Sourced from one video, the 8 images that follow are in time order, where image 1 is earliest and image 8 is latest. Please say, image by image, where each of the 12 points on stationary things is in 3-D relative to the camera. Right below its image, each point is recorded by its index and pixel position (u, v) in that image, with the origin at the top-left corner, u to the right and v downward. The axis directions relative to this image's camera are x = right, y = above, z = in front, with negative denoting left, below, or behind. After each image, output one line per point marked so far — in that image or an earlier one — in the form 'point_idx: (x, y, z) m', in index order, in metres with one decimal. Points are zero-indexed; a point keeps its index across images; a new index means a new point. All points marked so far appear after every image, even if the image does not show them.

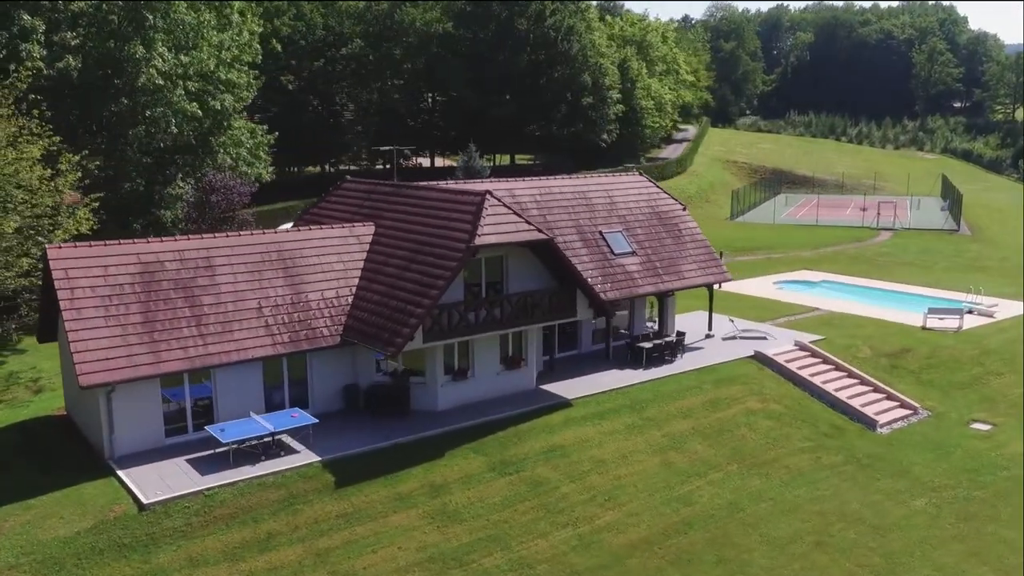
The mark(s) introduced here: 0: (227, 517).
0: (-5.8, -4.6, +17.8) m
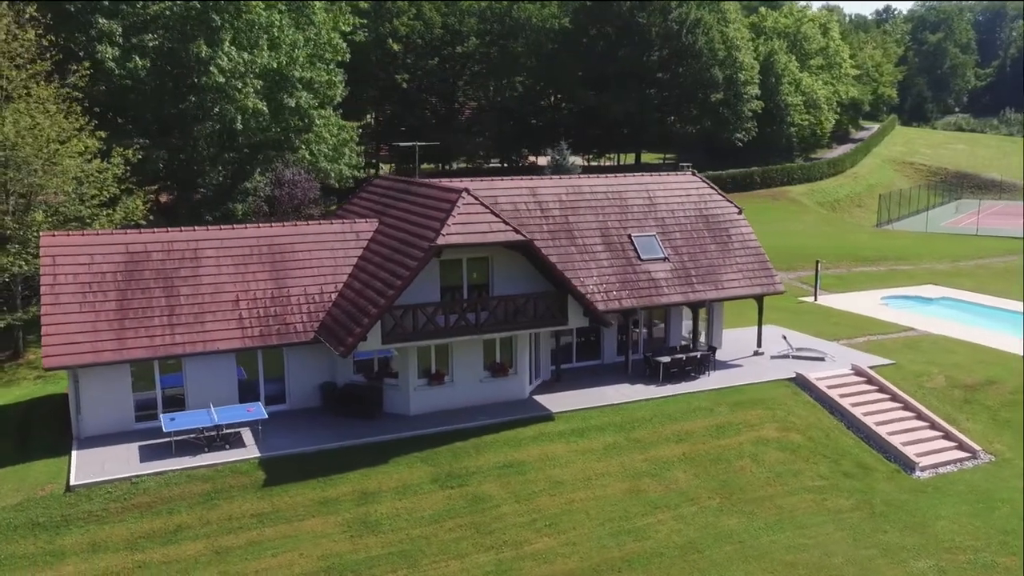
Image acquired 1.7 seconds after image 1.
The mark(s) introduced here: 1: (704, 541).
0: (-7.5, -4.5, +18.1) m
1: (+4.0, -5.3, +18.6) m
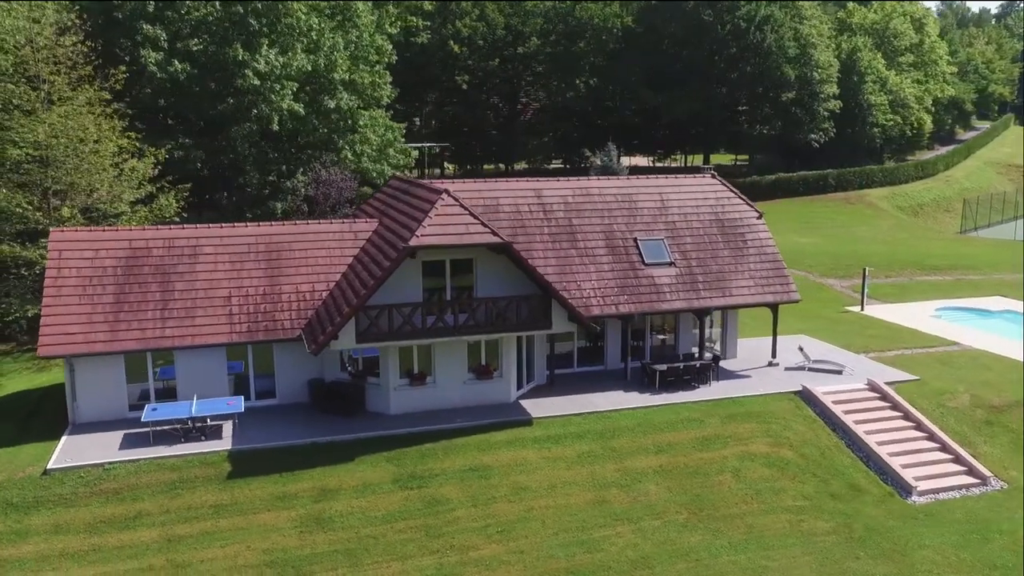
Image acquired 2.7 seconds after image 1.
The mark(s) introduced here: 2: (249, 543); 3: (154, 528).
0: (-8.5, -4.3, +18.8) m
1: (+3.0, -5.4, +18.0) m
2: (-5.3, -5.1, +17.8) m
3: (-7.3, -4.9, +18.0) m
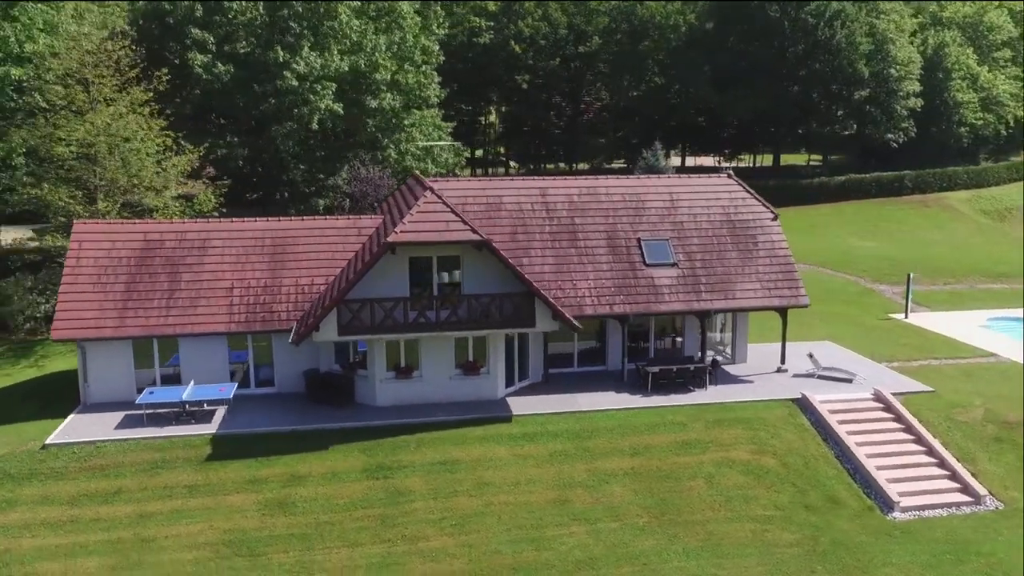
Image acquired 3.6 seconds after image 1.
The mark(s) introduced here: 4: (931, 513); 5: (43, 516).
0: (-9.4, -4.1, +20.1) m
1: (+1.9, -5.4, +17.8) m
2: (-6.3, -4.9, +18.7) m
3: (-8.3, -4.7, +19.2) m
4: (+9.2, -5.0, +19.5) m
5: (-9.9, -4.8, +18.7) m
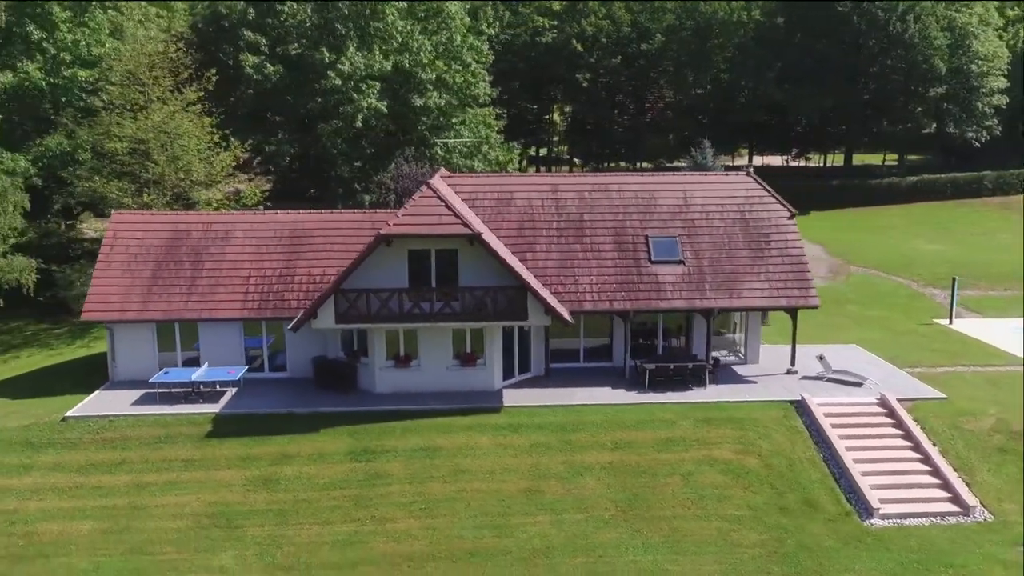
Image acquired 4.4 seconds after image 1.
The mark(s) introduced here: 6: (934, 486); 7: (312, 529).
0: (-9.9, -3.7, +21.6) m
1: (+1.0, -5.3, +18.1) m
2: (-7.0, -4.6, +19.9) m
3: (-8.9, -4.3, +20.6) m
4: (+8.5, -5.0, +18.9) m
5: (-10.6, -4.4, +20.3) m
6: (+9.5, -4.4, +19.9) m
7: (-4.2, -5.1, +18.8) m
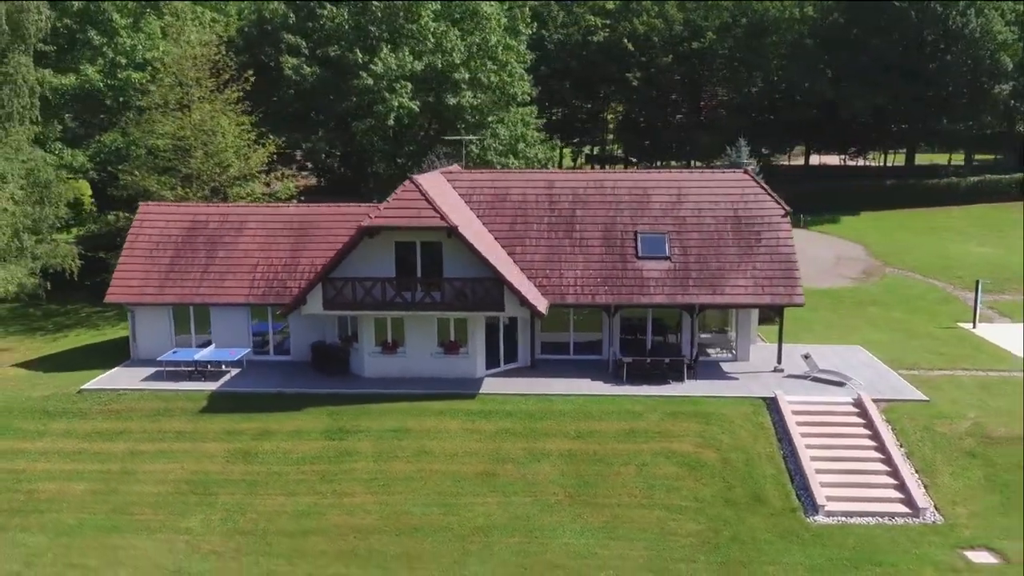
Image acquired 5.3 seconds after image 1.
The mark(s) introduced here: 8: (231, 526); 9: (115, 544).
0: (-10.6, -3.3, +23.6) m
1: (-0.2, -5.1, +18.8) m
2: (-7.9, -4.3, +21.5) m
3: (-9.7, -3.9, +22.4) m
4: (+7.3, -4.9, +18.8) m
5: (-11.4, -4.0, +22.4) m
6: (+8.4, -4.4, +19.7) m
7: (-5.3, -4.8, +20.2) m
8: (-6.1, -5.2, +19.3) m
9: (-8.4, -5.4, +18.7) m
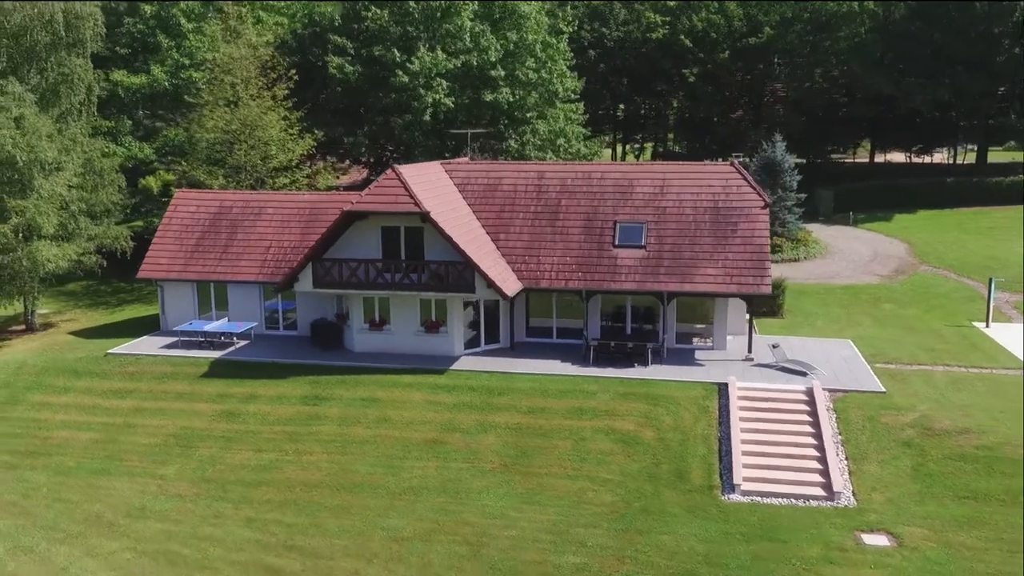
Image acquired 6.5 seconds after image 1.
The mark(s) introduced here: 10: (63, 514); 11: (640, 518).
0: (-11.4, -2.6, +26.5) m
1: (-1.8, -4.6, +20.3) m
2: (-9.1, -3.6, +24.1) m
3: (-10.7, -3.2, +25.2) m
4: (+5.6, -4.6, +19.3) m
5: (-12.4, -3.2, +25.4) m
6: (+6.8, -4.1, +20.0) m
7: (-6.7, -4.2, +22.4) m
8: (-7.6, -4.5, +21.6) m
9: (-9.9, -4.7, +21.3) m
10: (-10.1, -5.1, +19.9) m
11: (+2.8, -4.9, +18.8) m
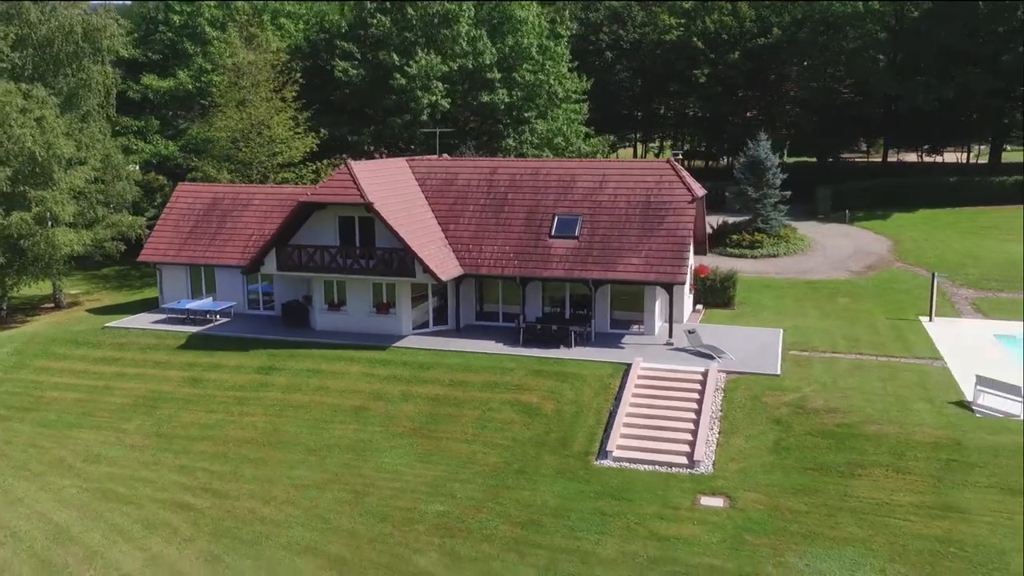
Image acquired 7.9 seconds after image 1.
0: (-13.3, -1.9, +29.9) m
1: (-4.3, -4.1, +22.9) m
2: (-11.2, -3.0, +27.3) m
3: (-12.7, -2.5, +28.6) m
4: (+3.0, -4.3, +21.1) m
5: (-14.4, -2.6, +29.0) m
6: (+4.3, -3.8, +21.8) m
7: (-9.0, -3.6, +25.4) m
8: (-10.0, -3.9, +24.7) m
9: (-12.3, -4.1, +24.7) m
10: (-12.6, -4.5, +23.3) m
11: (+0.1, -4.5, +20.9) m
